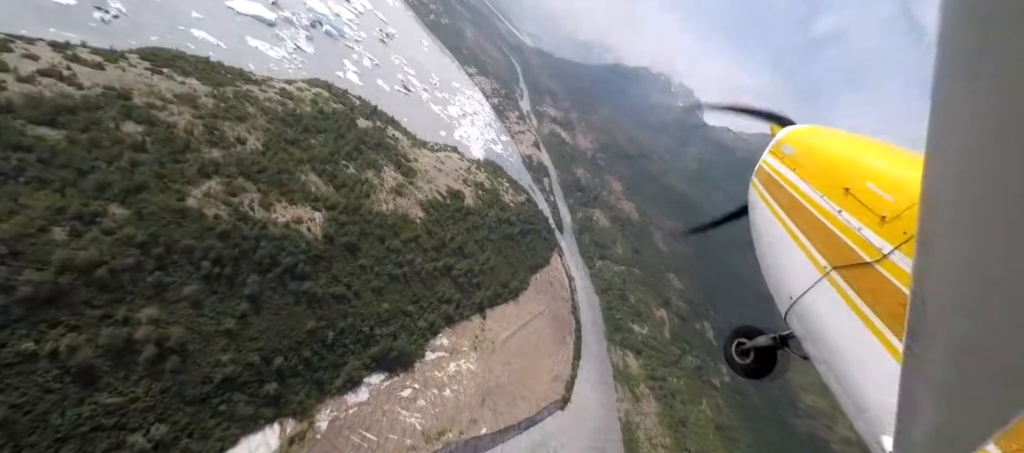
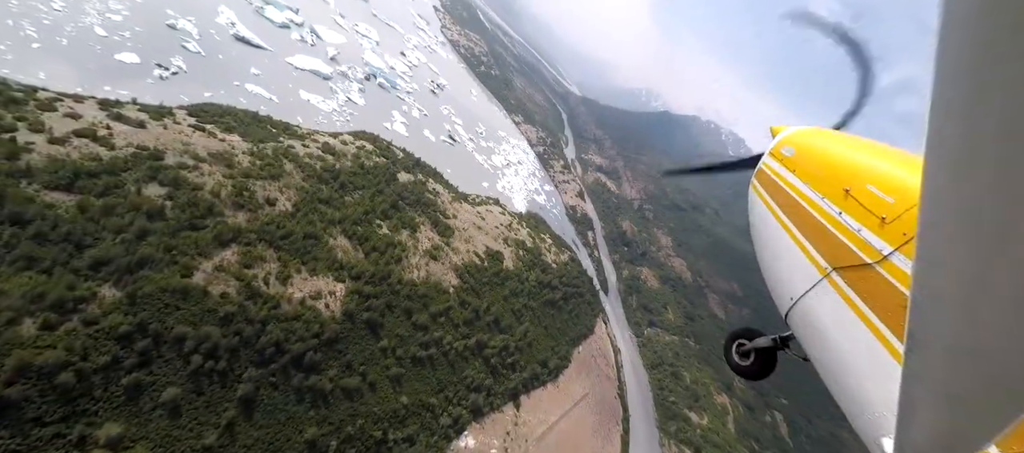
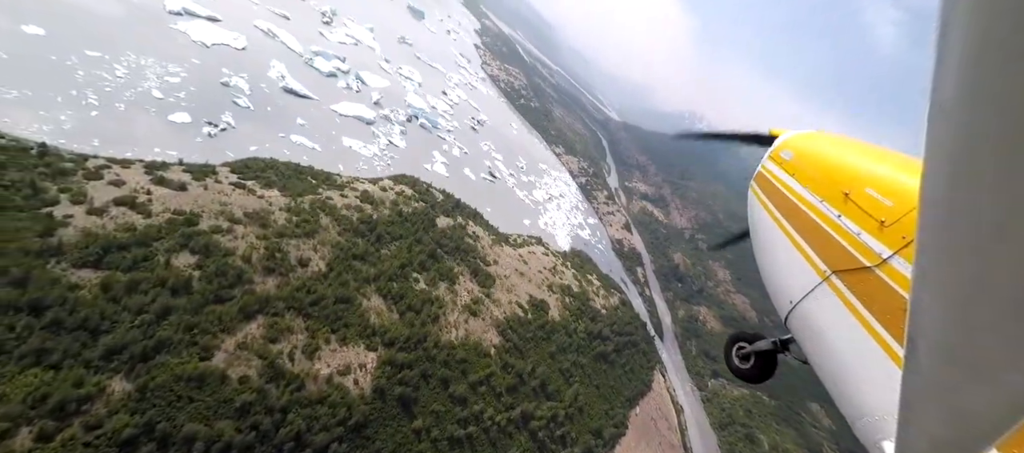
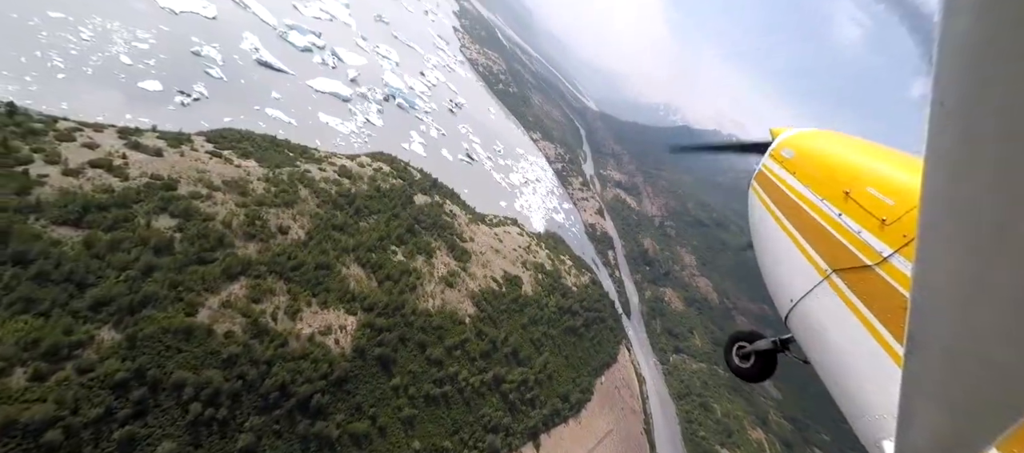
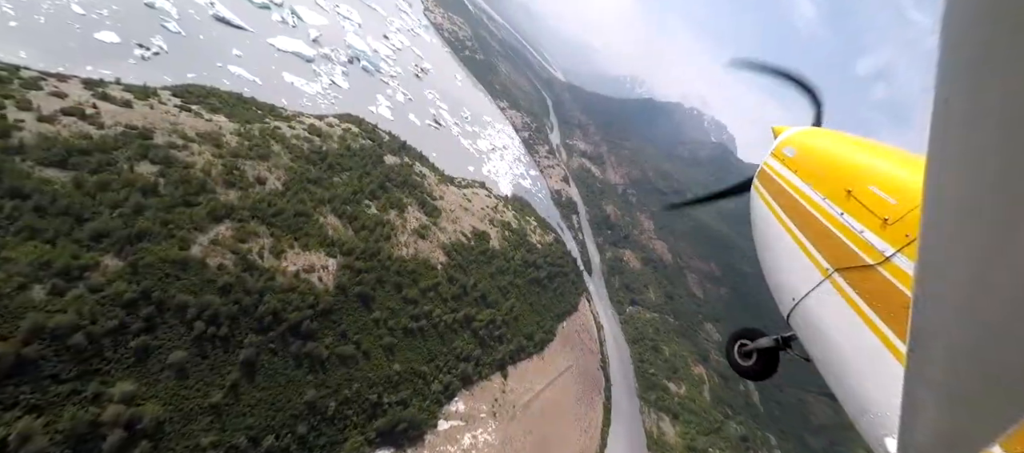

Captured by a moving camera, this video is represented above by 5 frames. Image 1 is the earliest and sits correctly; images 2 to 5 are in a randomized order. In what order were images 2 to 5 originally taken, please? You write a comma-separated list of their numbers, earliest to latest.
5, 2, 4, 3
